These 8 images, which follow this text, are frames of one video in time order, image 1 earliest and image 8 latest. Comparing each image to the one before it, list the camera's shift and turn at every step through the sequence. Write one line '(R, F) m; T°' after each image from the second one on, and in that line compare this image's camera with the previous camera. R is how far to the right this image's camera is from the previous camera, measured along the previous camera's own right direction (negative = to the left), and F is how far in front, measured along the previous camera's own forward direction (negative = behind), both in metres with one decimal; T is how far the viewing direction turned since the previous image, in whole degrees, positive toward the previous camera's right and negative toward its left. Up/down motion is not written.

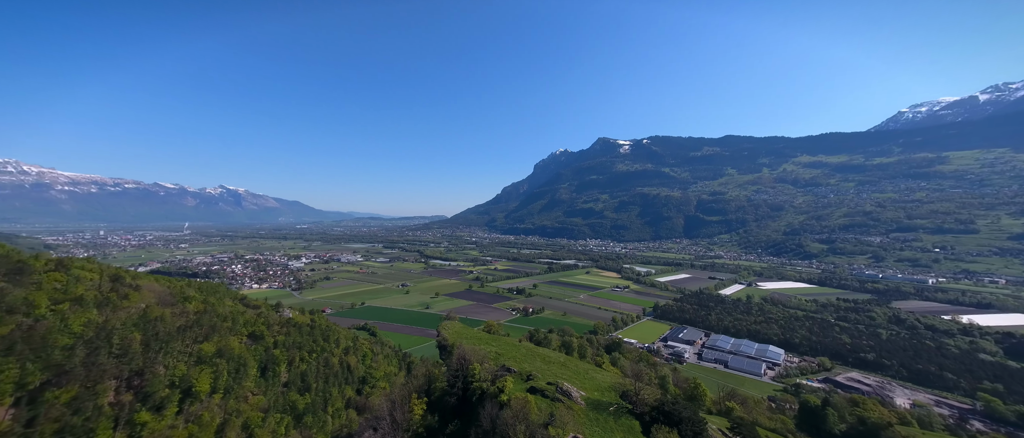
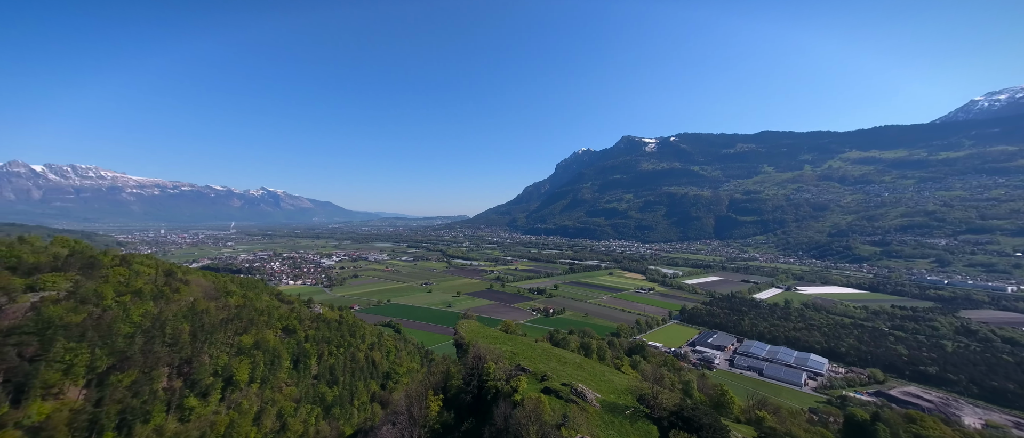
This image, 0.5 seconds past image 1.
(+1.7, -0.8) m; -5°
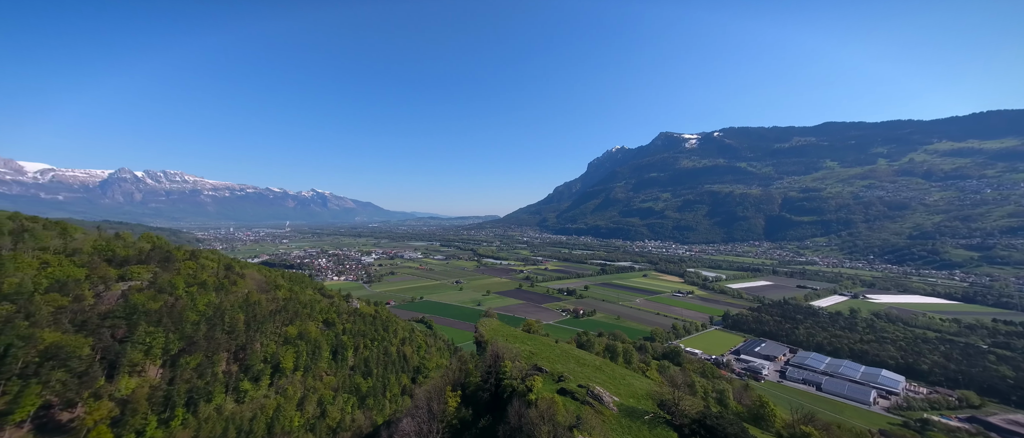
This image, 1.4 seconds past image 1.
(+3.1, -0.6) m; -7°
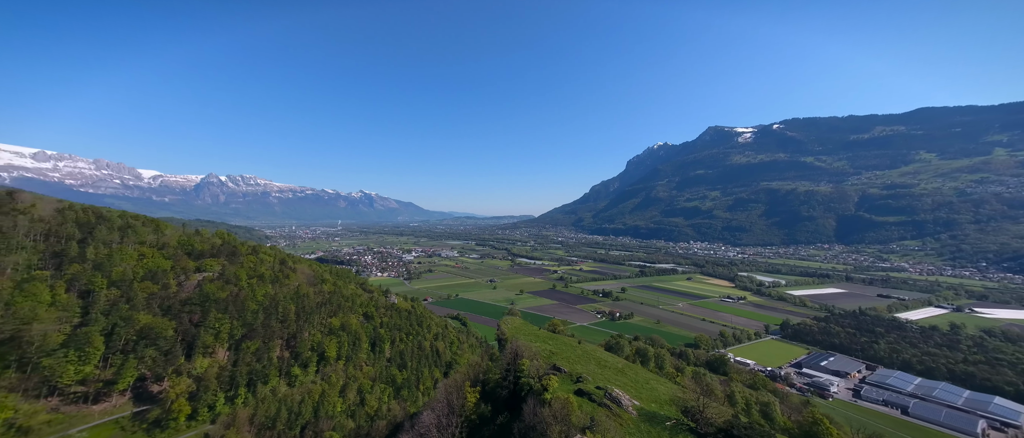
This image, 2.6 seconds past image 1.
(+3.9, +0.2) m; -9°
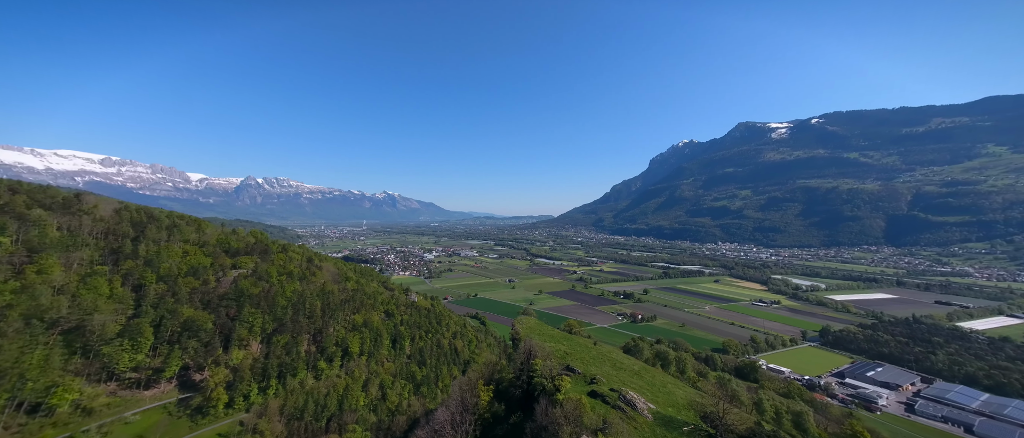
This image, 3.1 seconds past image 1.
(+2.5, -0.1) m; -5°
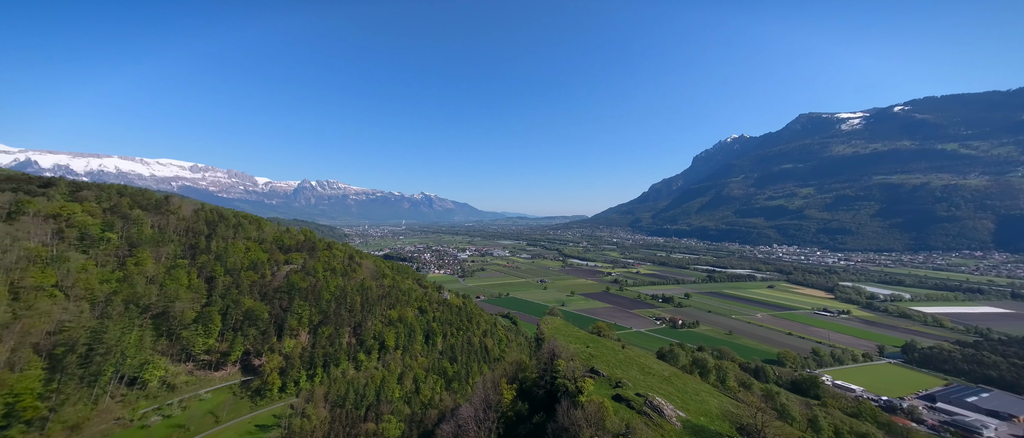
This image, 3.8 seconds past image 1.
(+4.5, +0.4) m; -9°
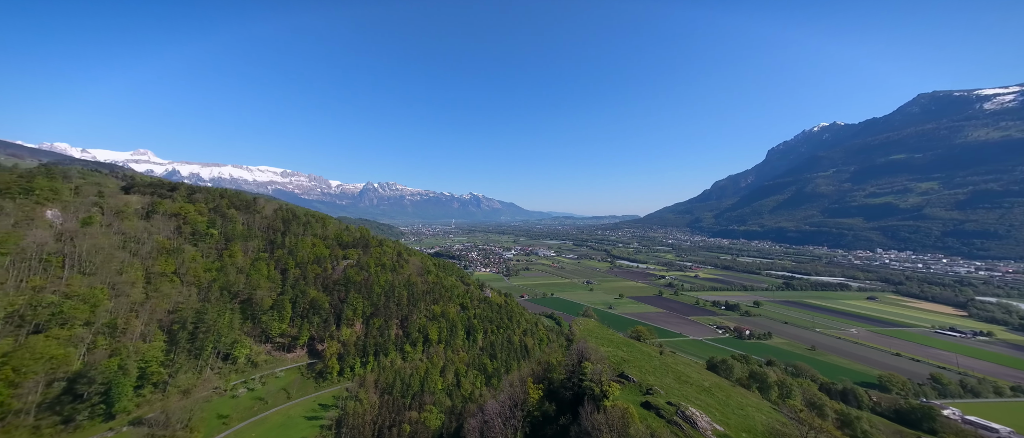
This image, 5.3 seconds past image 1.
(+6.3, +1.3) m; -13°
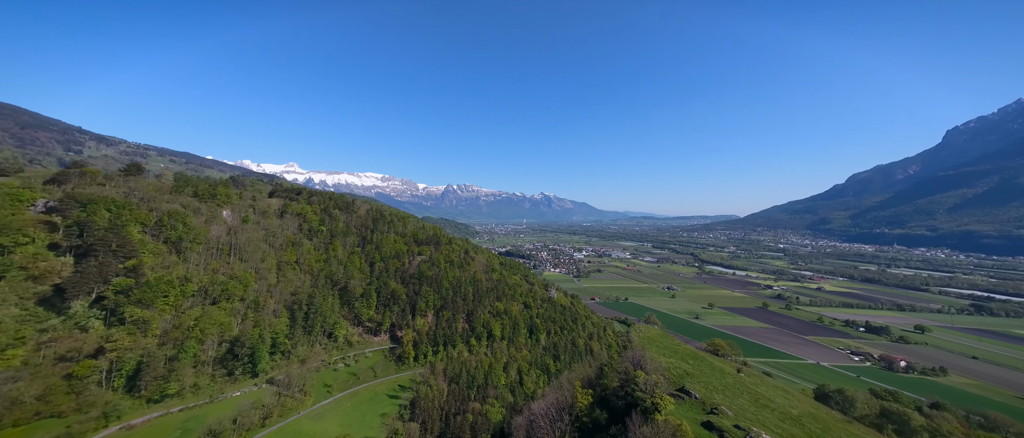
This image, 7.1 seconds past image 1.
(+8.0, +4.8) m; -20°
